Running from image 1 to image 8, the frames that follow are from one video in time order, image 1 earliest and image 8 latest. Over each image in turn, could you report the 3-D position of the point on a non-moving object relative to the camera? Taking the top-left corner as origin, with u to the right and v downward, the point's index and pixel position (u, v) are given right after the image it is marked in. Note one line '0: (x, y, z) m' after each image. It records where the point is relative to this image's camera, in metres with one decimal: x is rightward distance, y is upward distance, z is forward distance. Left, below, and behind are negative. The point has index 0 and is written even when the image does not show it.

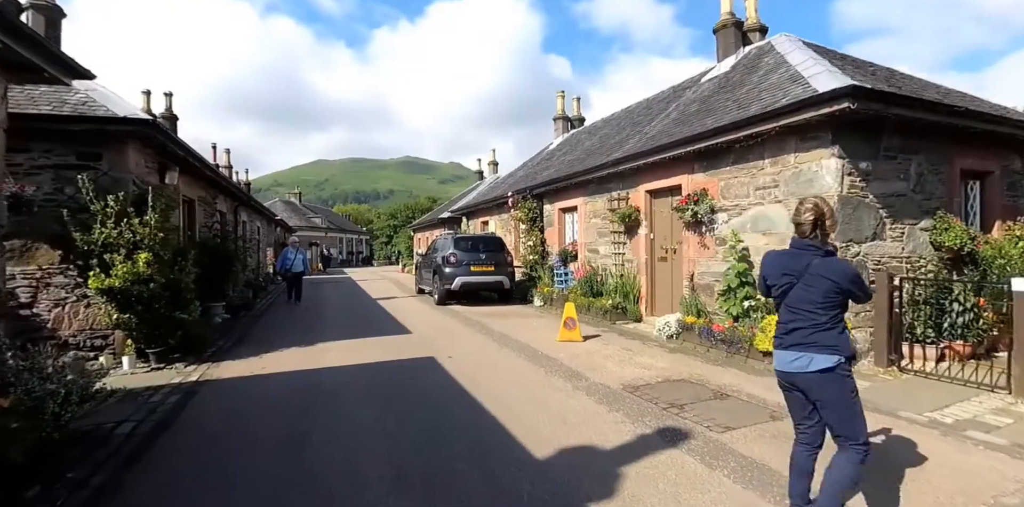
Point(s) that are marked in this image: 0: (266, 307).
0: (-5.9, -1.4, +12.5) m
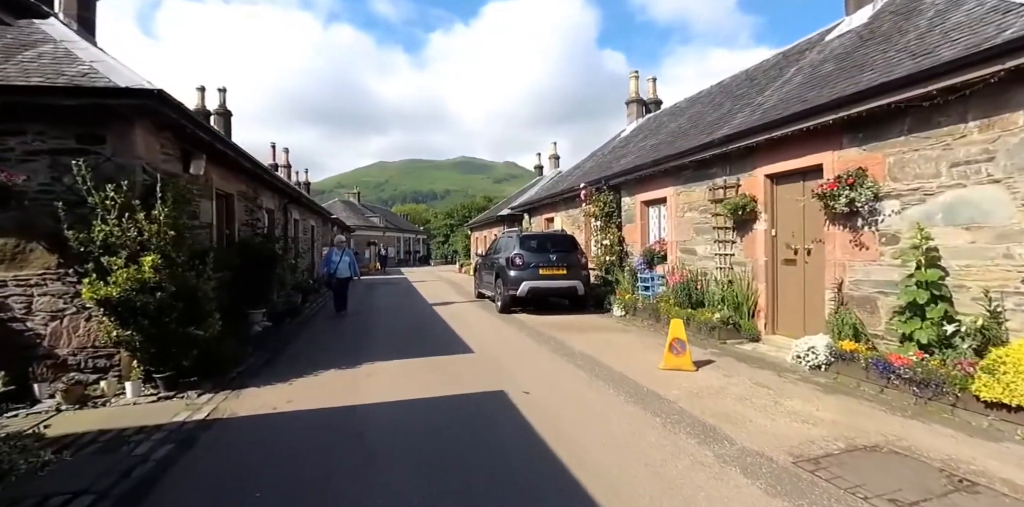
0: (-4.3, -1.4, +11.4) m
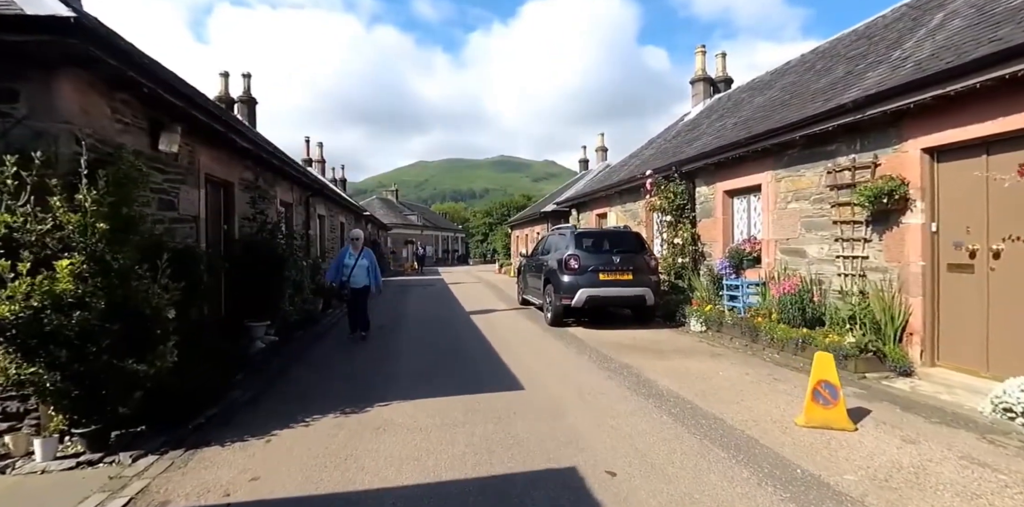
0: (-3.4, -1.4, +9.9) m
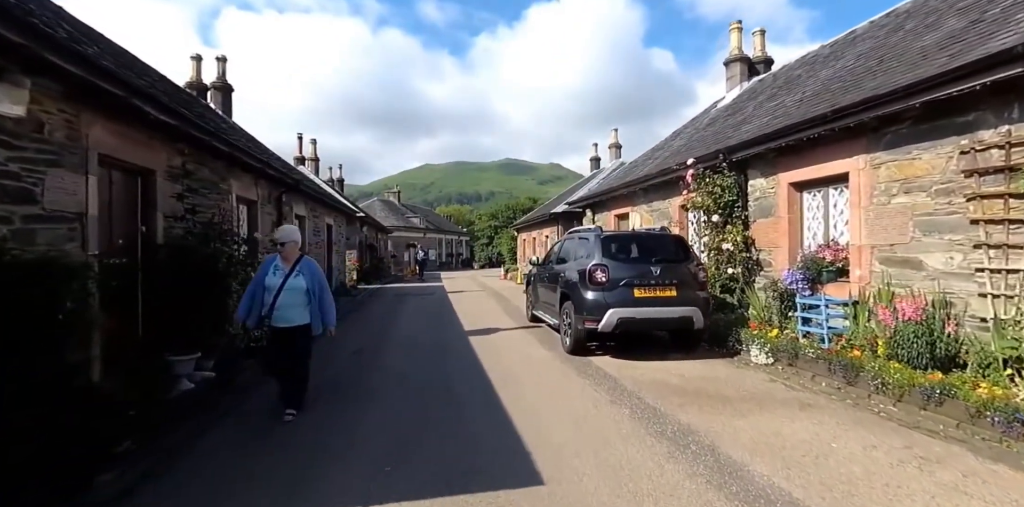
0: (-3.3, -1.6, +8.1) m
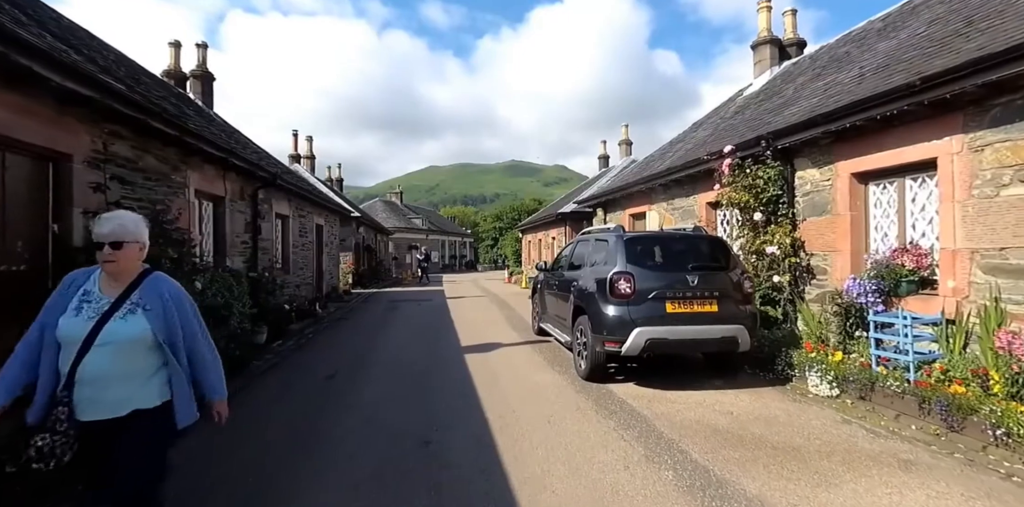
0: (-3.2, -1.6, +6.9) m
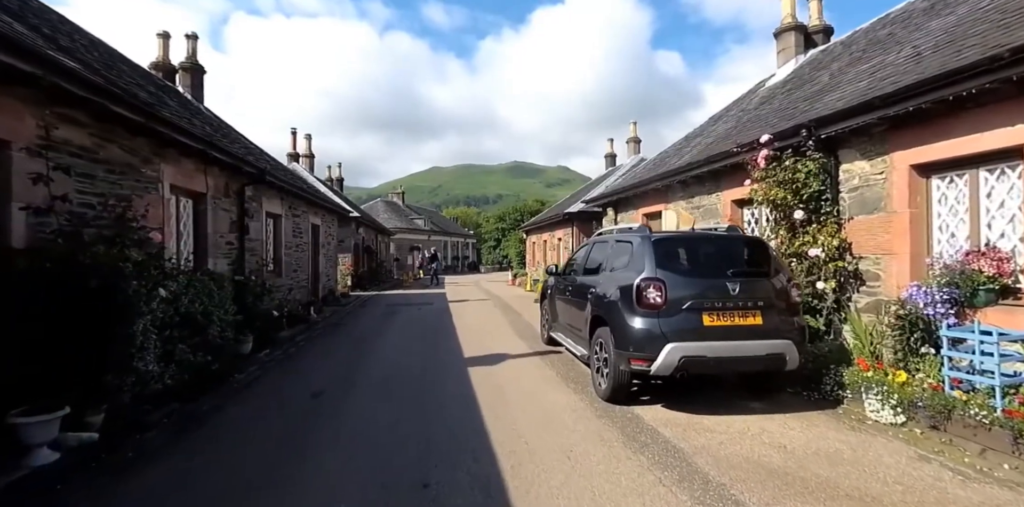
0: (-3.1, -1.6, +6.2) m
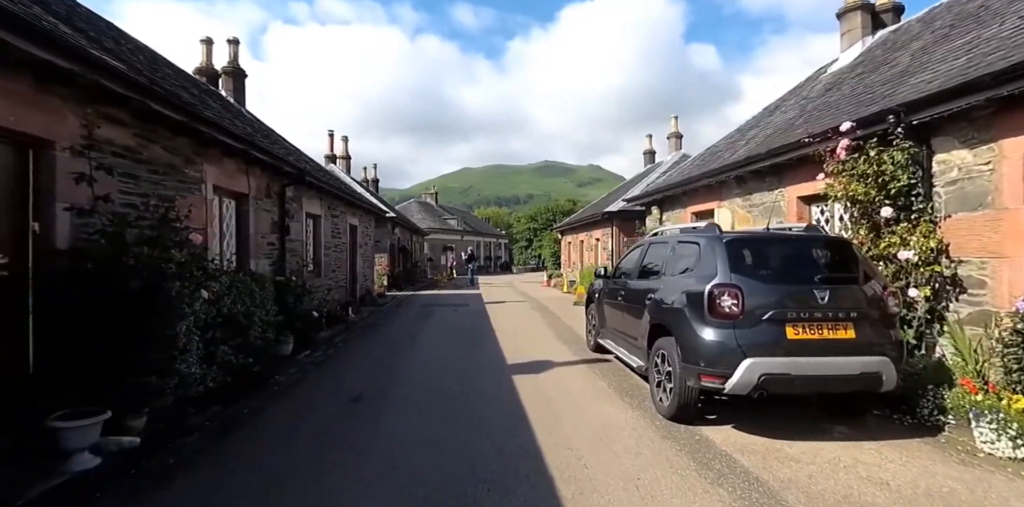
0: (-2.5, -1.7, +6.0) m
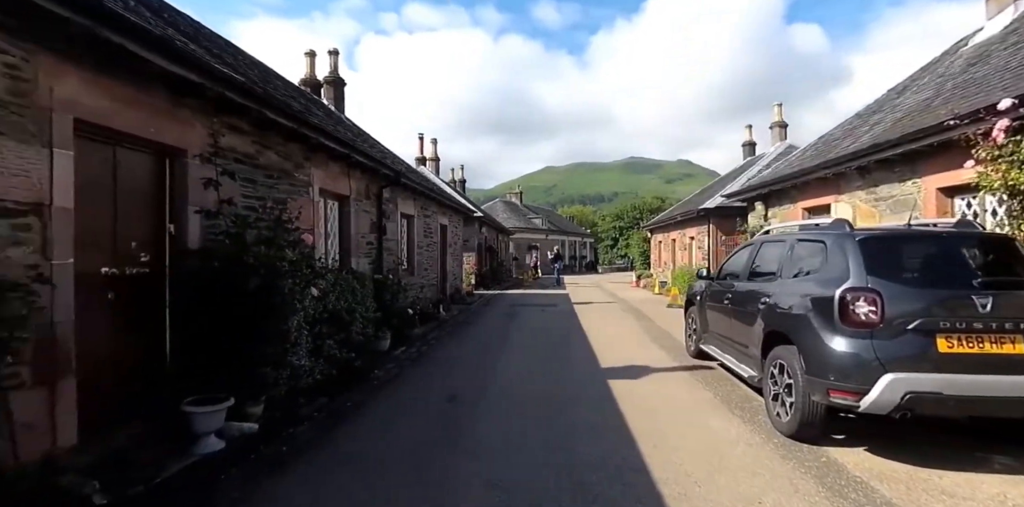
0: (-1.4, -1.6, +6.2) m
